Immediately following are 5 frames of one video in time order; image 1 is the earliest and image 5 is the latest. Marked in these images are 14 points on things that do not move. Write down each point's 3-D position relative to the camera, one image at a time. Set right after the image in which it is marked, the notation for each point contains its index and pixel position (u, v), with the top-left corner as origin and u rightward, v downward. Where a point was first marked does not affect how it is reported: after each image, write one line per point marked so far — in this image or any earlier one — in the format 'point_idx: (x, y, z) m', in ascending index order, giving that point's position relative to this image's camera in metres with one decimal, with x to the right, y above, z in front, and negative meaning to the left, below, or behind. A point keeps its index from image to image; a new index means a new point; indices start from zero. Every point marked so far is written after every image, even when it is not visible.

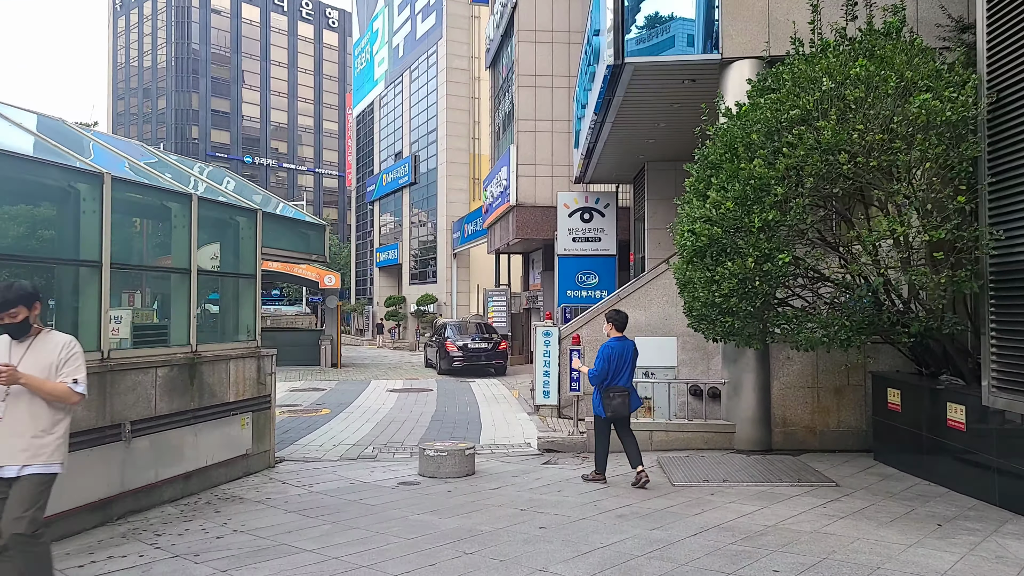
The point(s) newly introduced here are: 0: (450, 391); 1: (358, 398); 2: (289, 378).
0: (-1.2, -2.1, +14.8) m
1: (-2.8, -2.1, +13.8) m
2: (-5.2, -2.1, +17.7) m
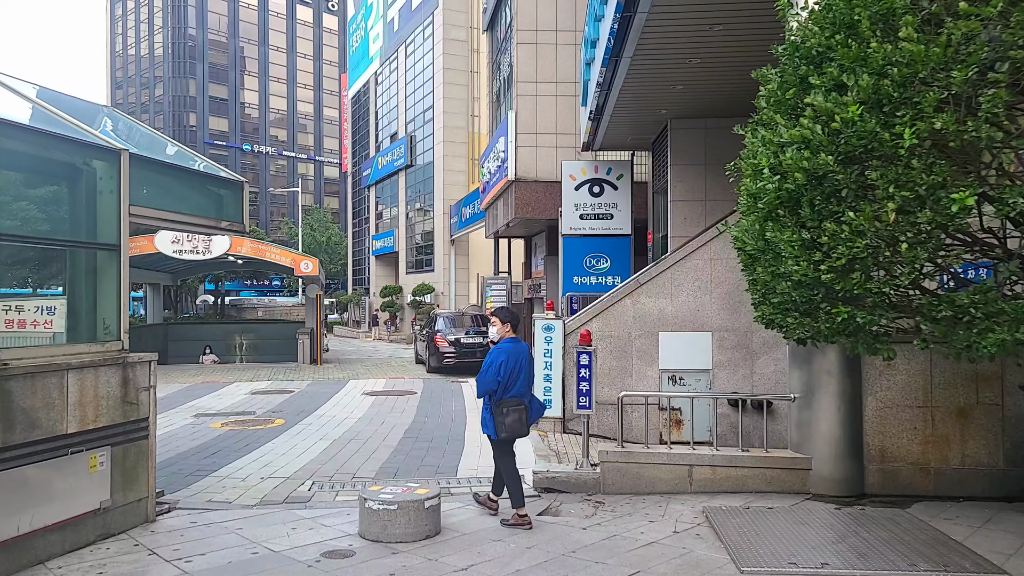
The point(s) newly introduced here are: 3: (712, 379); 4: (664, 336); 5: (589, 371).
0: (-1.2, -1.8, +12.6) m
1: (-2.9, -1.8, +11.6) m
2: (-5.3, -1.9, +15.5) m
3: (+2.4, -1.1, +9.0) m
4: (+1.8, -0.6, +9.1) m
5: (+0.6, -0.7, +6.1) m
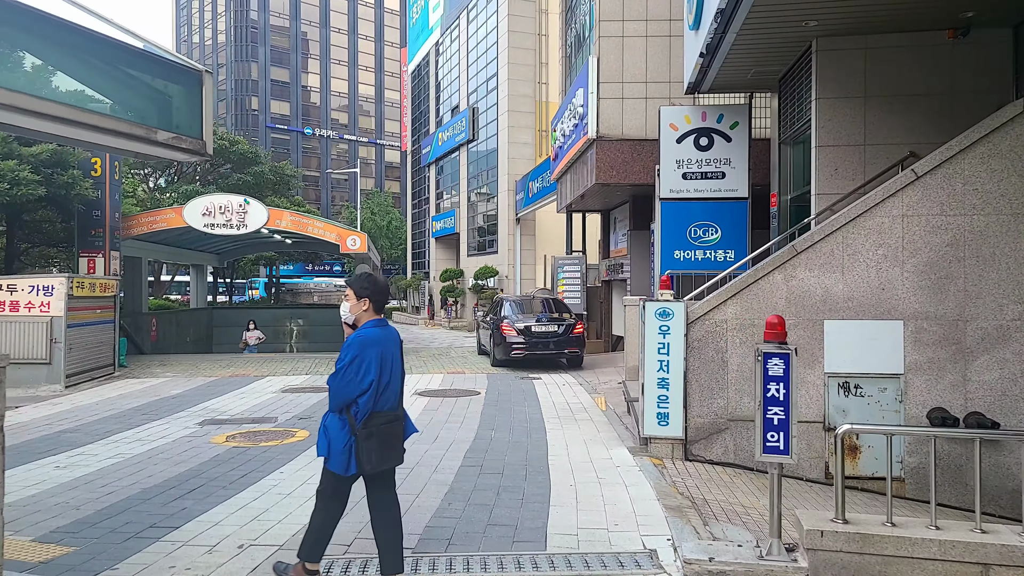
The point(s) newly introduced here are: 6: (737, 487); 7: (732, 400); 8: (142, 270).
0: (-0.1, -1.5, +10.2) m
1: (-1.8, -1.5, +9.3) m
2: (-3.8, -1.5, +13.3) m
3: (+3.3, -0.8, +6.2) m
4: (+2.7, -0.3, +6.3) m
5: (+1.3, -0.5, +3.5) m
6: (+1.7, -1.5, +5.7) m
7: (+1.9, -1.0, +6.4) m
8: (-8.4, +0.4, +16.8) m
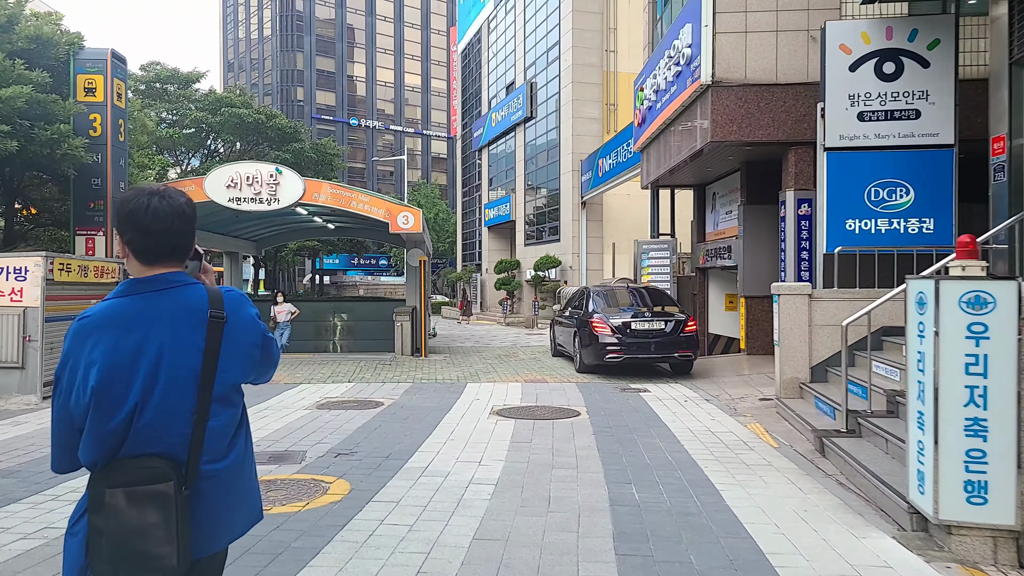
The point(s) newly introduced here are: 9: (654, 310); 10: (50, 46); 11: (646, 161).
0: (+1.1, -1.3, +7.4) m
1: (-0.7, -1.3, +6.6) m
2: (-2.5, -1.3, +10.7) m
3: (+4.2, -0.7, +3.2) m
4: (+3.6, -0.2, +3.4) m
5: (+2.0, -0.3, +0.6) m
6: (+2.6, -1.4, +2.8) m
7: (+2.8, -0.8, +3.5) m
8: (-6.8, +0.6, +14.5) m
9: (+2.1, -0.3, +11.1) m
10: (-6.6, +3.5, +10.6) m
11: (+2.9, +2.7, +15.9) m
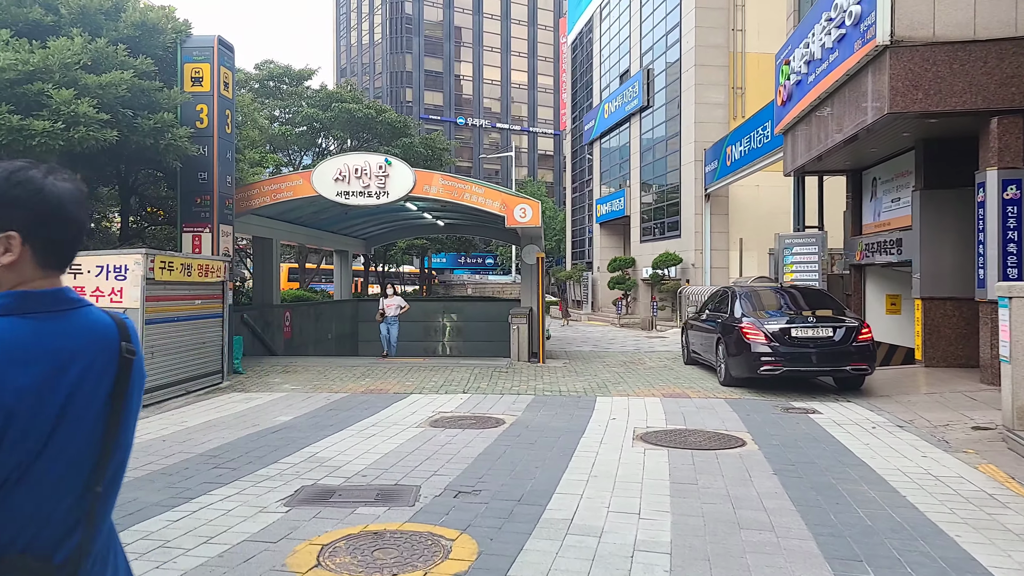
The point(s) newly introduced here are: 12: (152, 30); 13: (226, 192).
0: (+2.3, -1.3, +5.9) m
1: (+0.4, -1.3, +5.3) m
2: (-0.8, -1.3, +9.7) m
3: (+4.8, -0.7, +1.3) m
4: (+4.3, -0.2, +1.6) m
5: (+2.3, -0.3, -0.9) m
6: (+3.2, -1.4, +1.1) m
7: (+3.5, -0.8, +1.8) m
8: (-4.5, +0.7, +14.0) m
9: (+3.8, -0.3, +9.4) m
10: (-4.9, +3.5, +10.2) m
11: (+5.3, +2.7, +14.0) m
12: (-4.9, +3.5, +10.2) m
13: (-3.9, +1.3, +10.0) m
